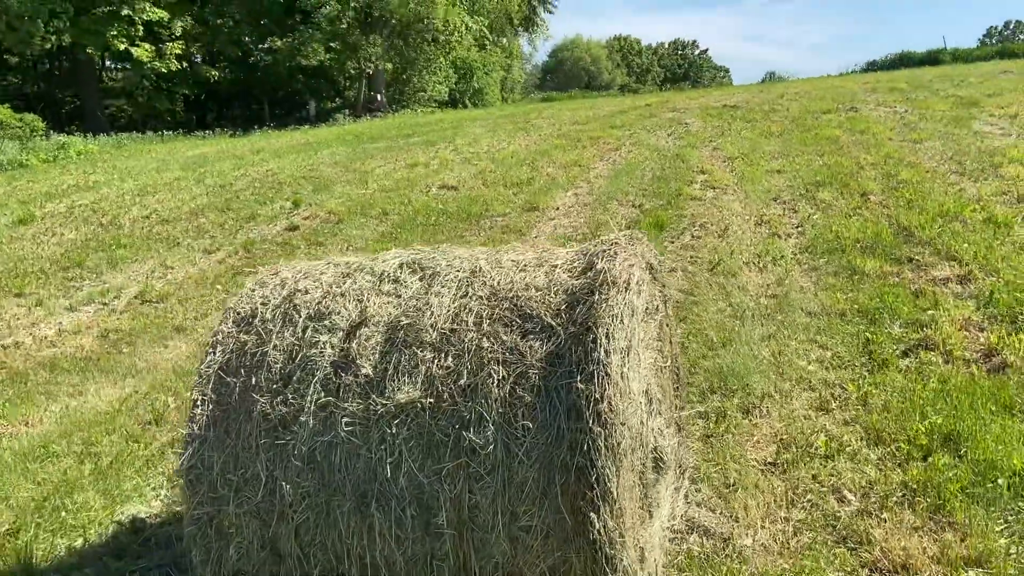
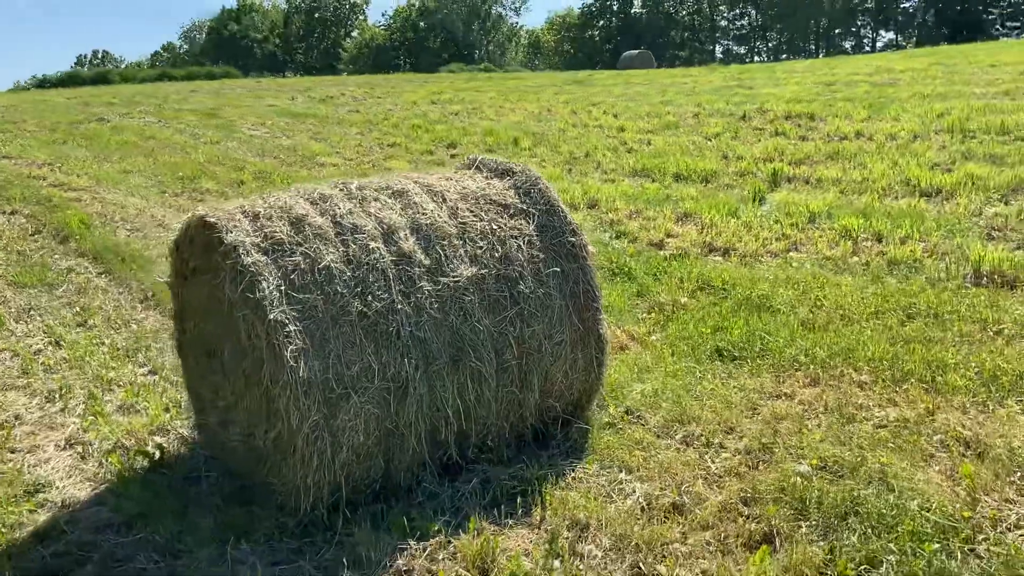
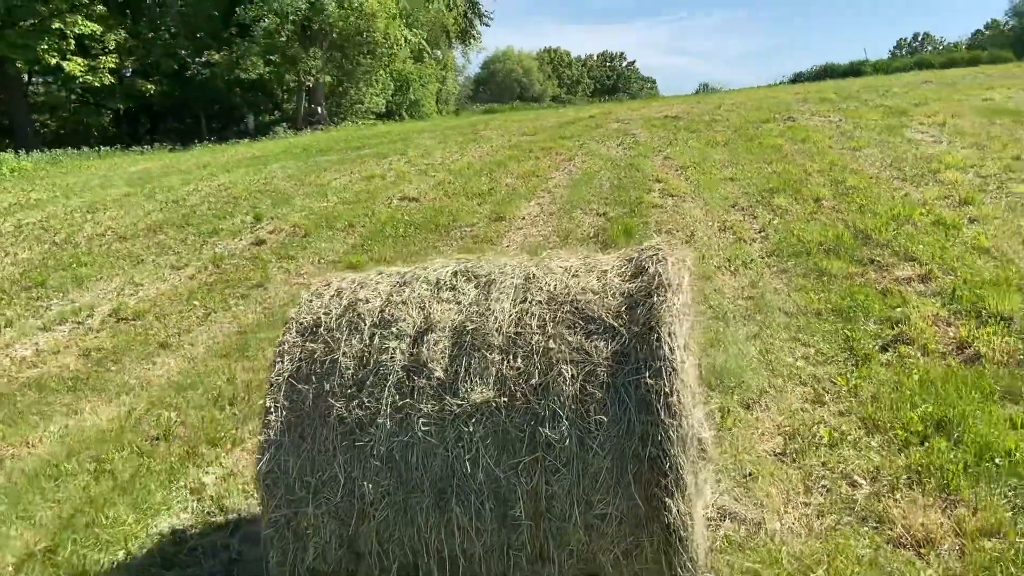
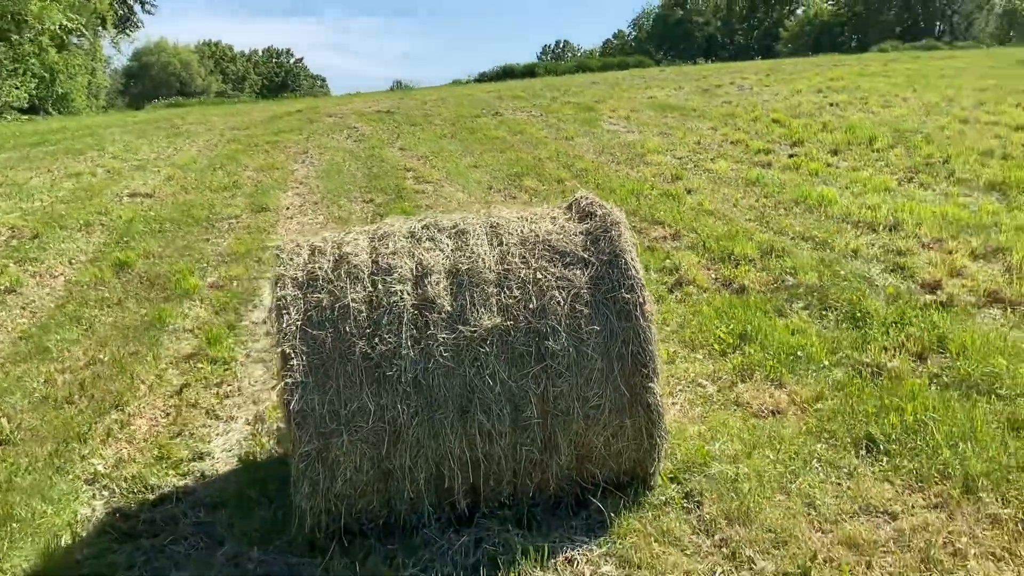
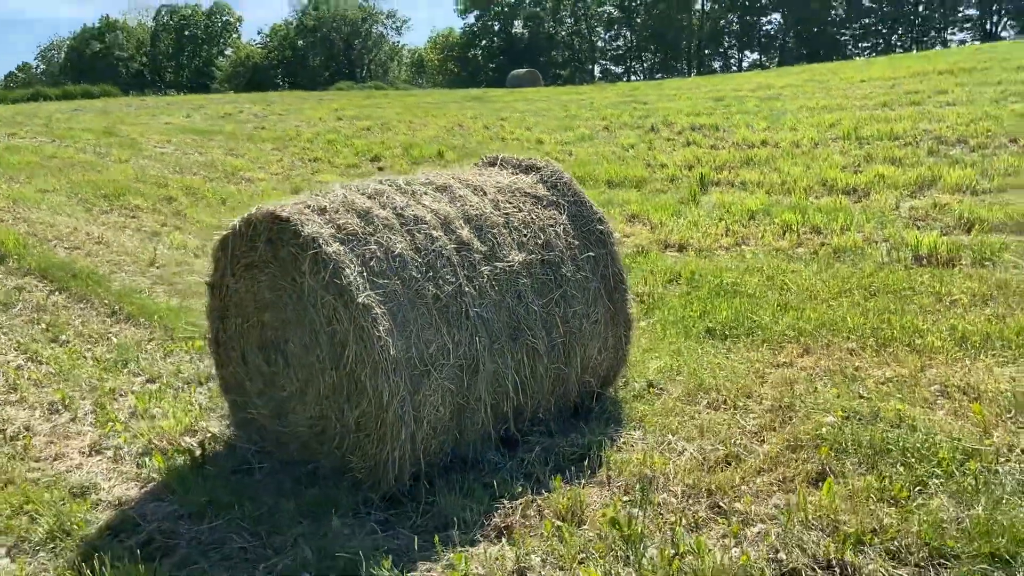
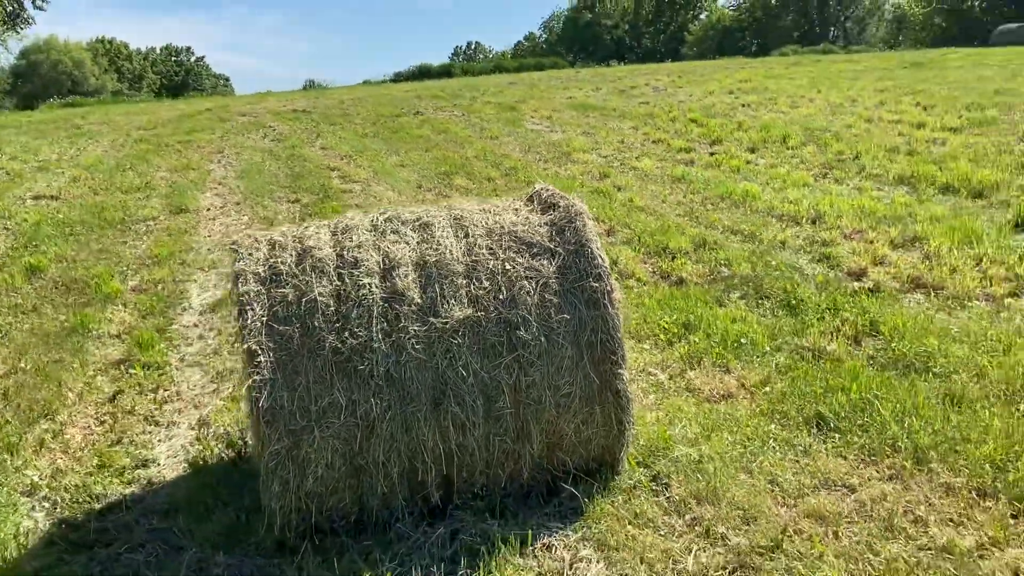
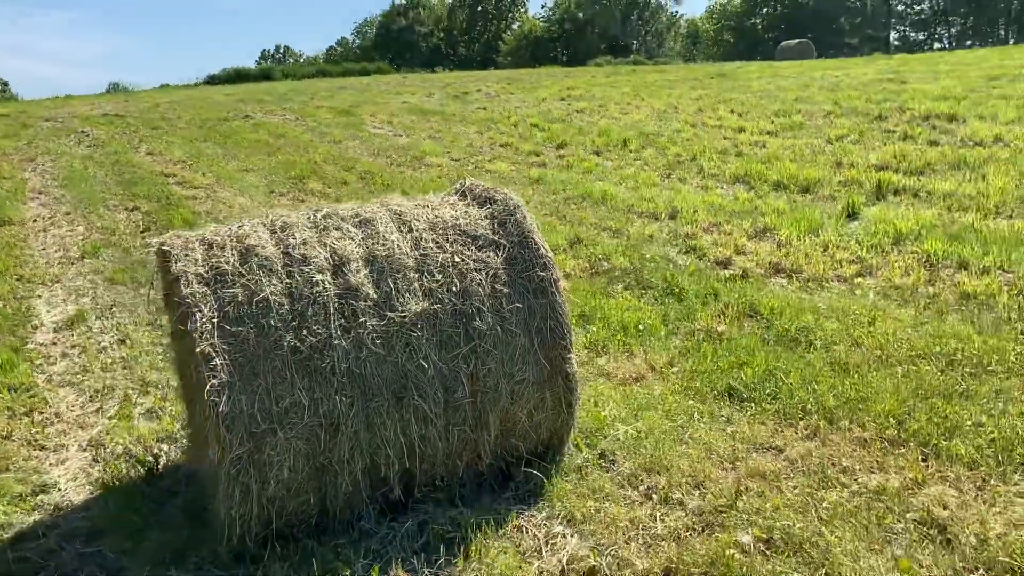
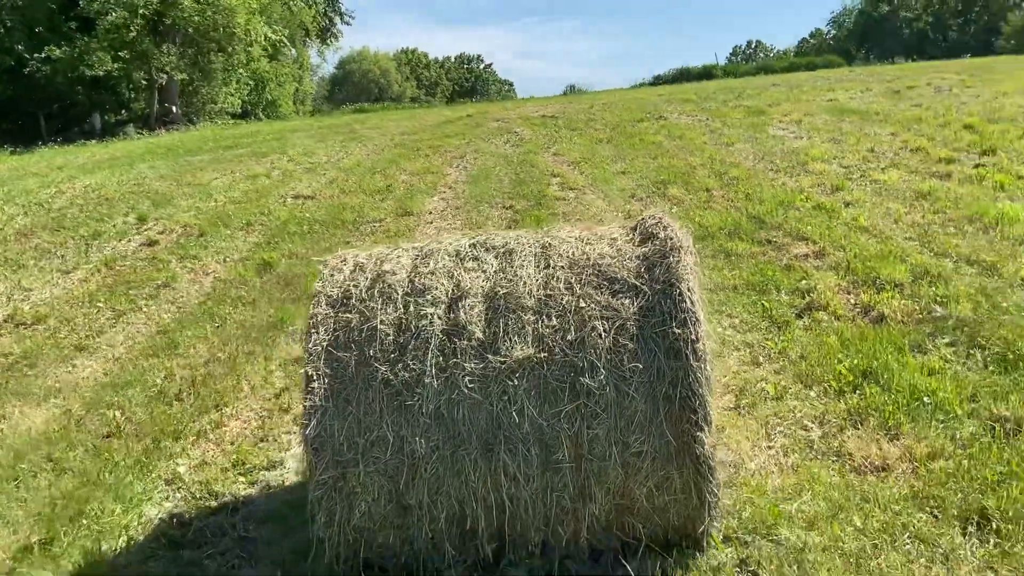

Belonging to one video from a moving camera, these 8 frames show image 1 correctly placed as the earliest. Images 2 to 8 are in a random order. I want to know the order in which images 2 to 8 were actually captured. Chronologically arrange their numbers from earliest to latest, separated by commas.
3, 8, 4, 6, 7, 2, 5
